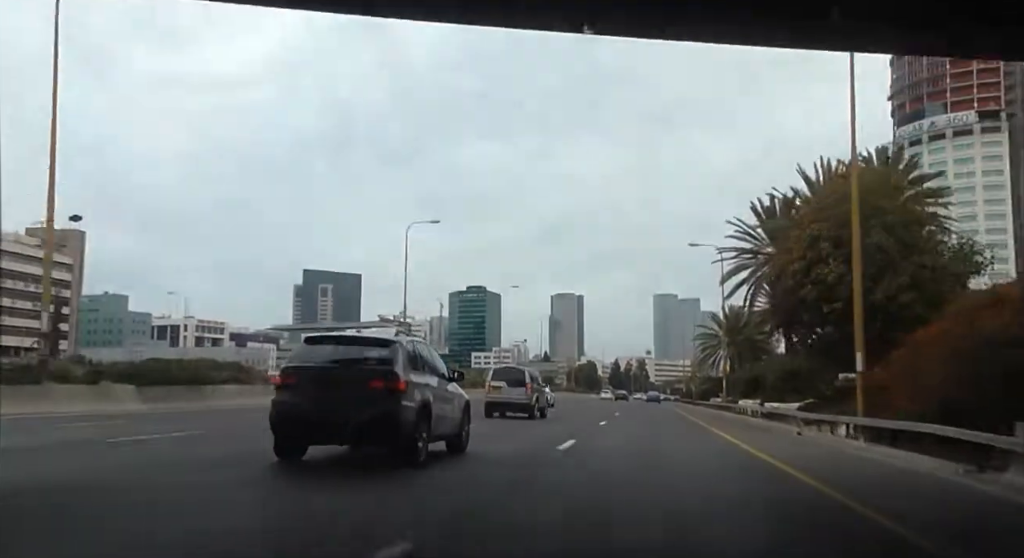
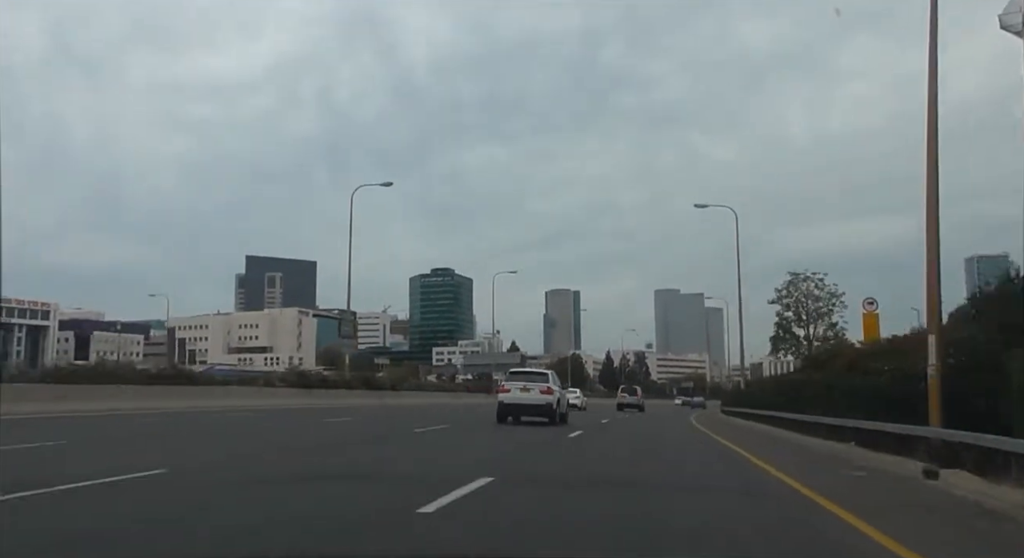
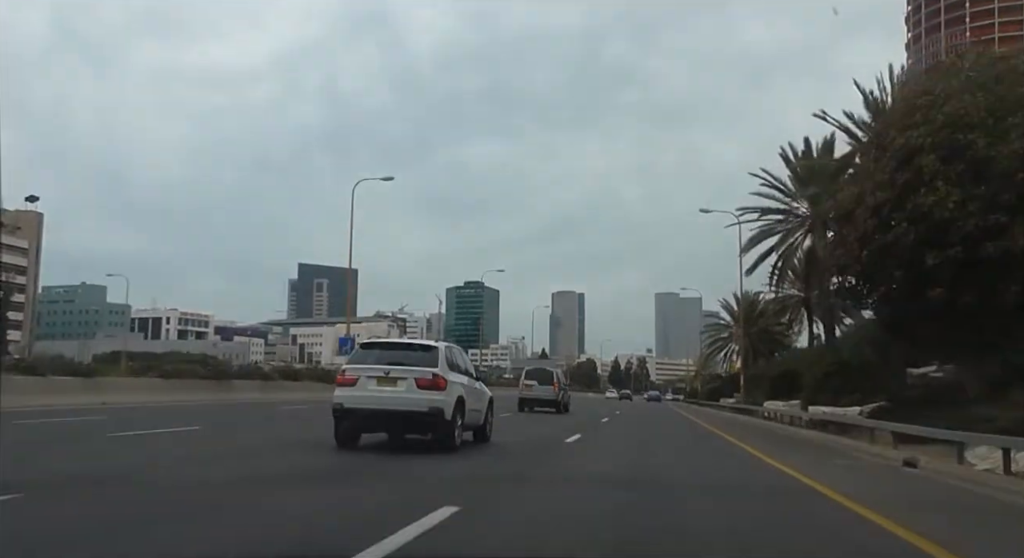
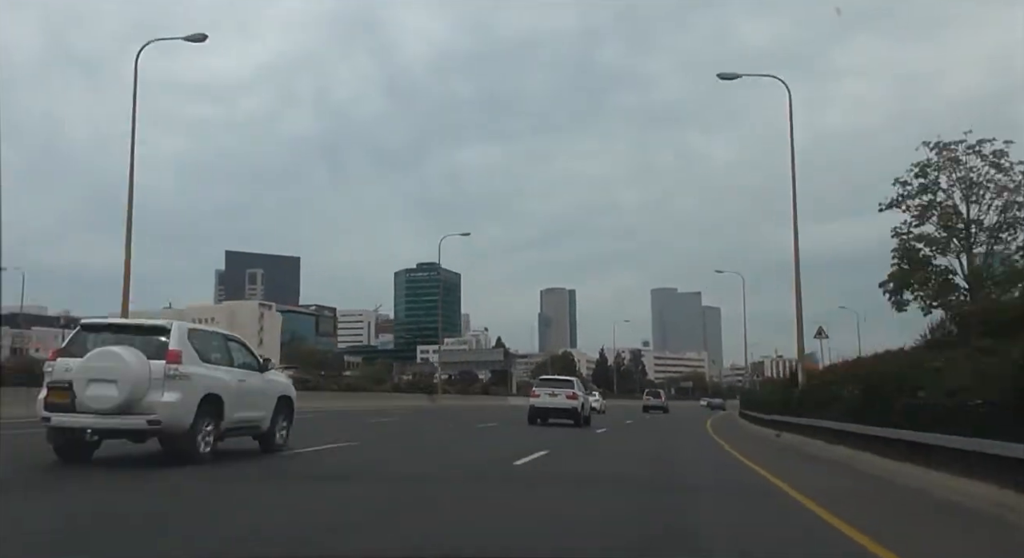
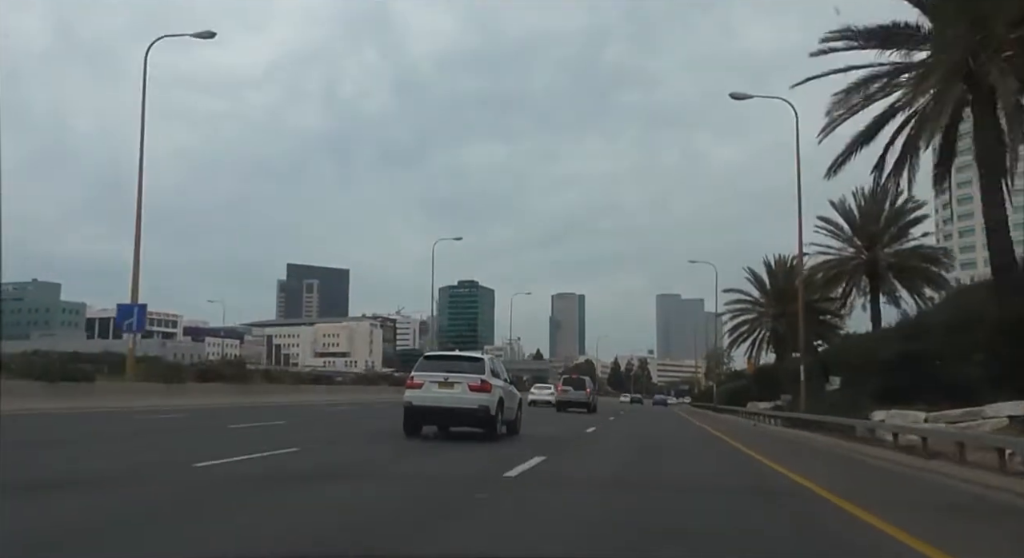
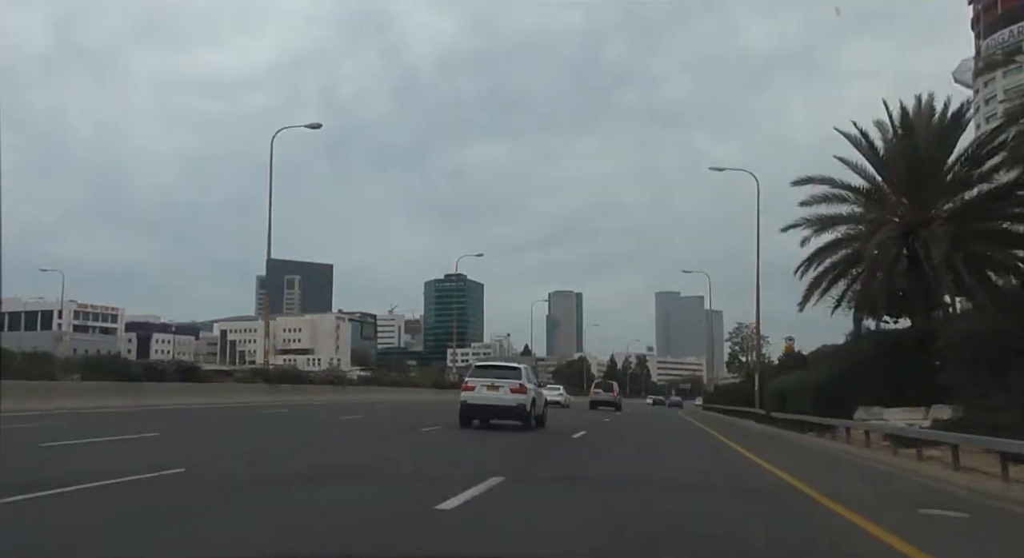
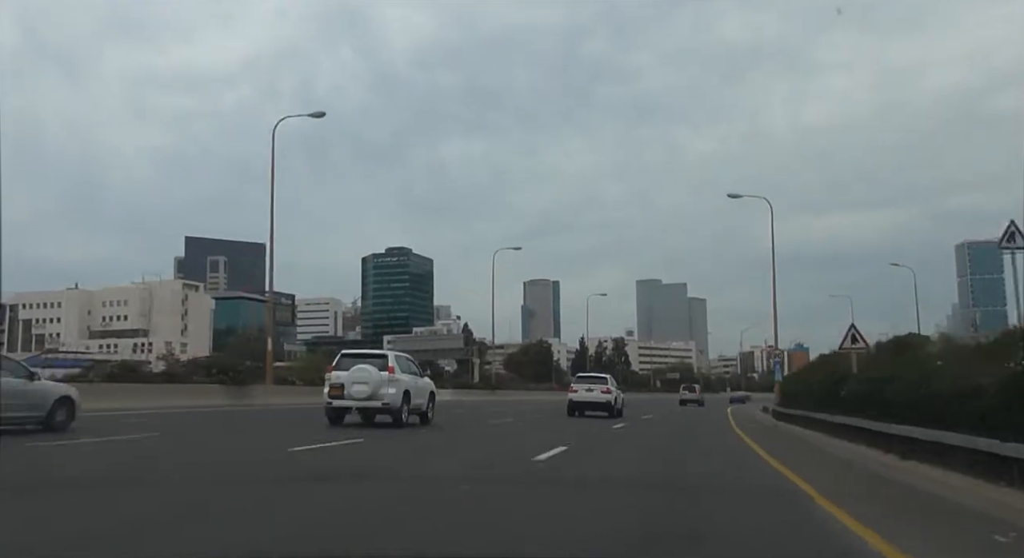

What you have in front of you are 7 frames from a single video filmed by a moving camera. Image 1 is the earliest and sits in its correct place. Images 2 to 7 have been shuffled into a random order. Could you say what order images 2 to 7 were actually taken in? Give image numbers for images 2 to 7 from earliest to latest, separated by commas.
3, 5, 6, 2, 4, 7
